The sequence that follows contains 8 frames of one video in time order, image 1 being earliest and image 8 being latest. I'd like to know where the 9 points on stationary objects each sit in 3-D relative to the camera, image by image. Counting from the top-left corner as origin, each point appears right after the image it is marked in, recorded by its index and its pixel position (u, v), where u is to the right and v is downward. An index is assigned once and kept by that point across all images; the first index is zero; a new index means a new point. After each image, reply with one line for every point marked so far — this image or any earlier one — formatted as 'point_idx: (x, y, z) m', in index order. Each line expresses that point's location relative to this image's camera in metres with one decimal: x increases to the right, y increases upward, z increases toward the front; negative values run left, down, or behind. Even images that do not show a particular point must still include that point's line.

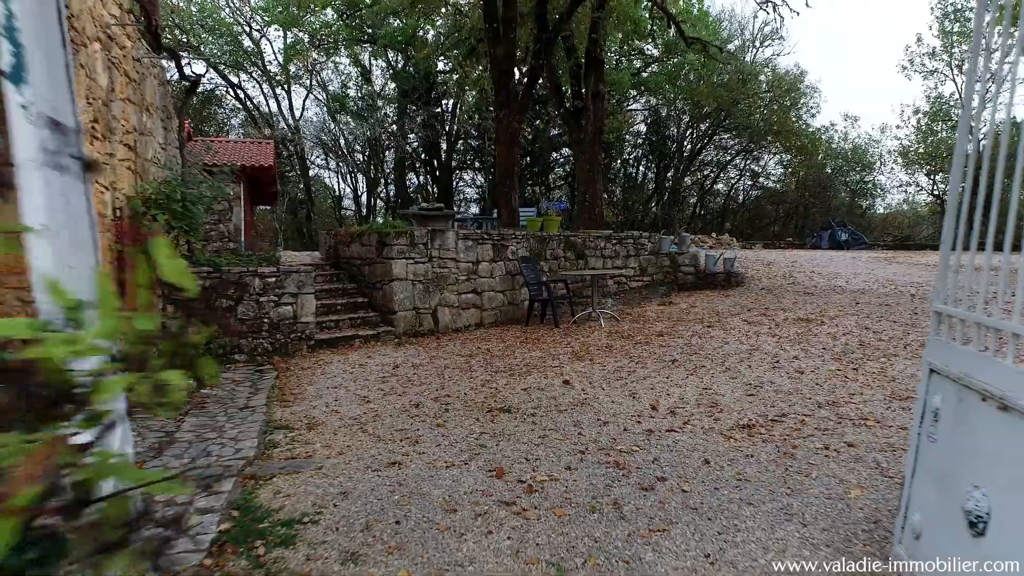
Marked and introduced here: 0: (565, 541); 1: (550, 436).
0: (+0.2, -0.8, +2.0) m
1: (+0.2, -0.7, +3.0) m
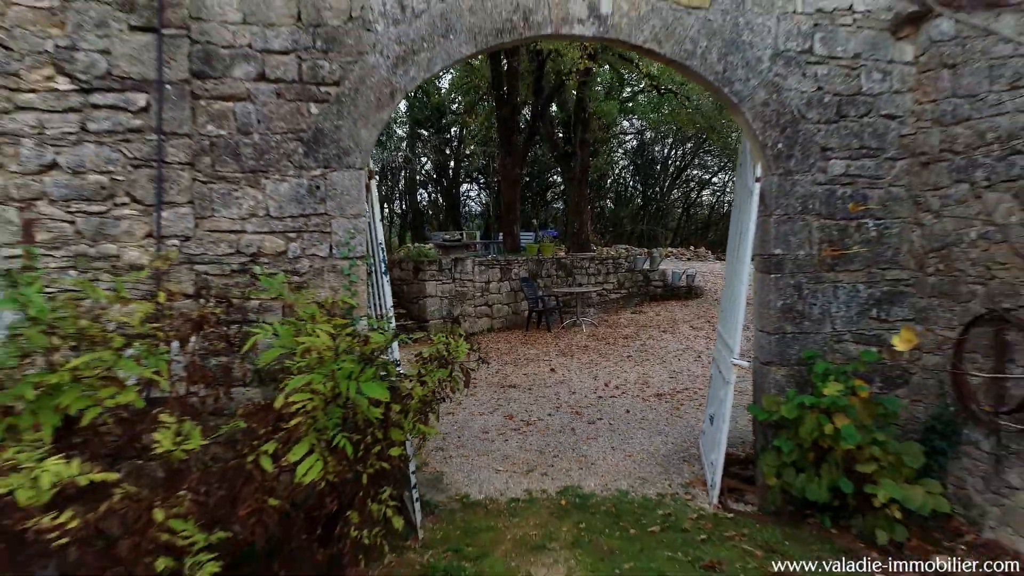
0: (+0.2, -1.0, +4.0) m
1: (+0.2, -0.9, +5.0) m
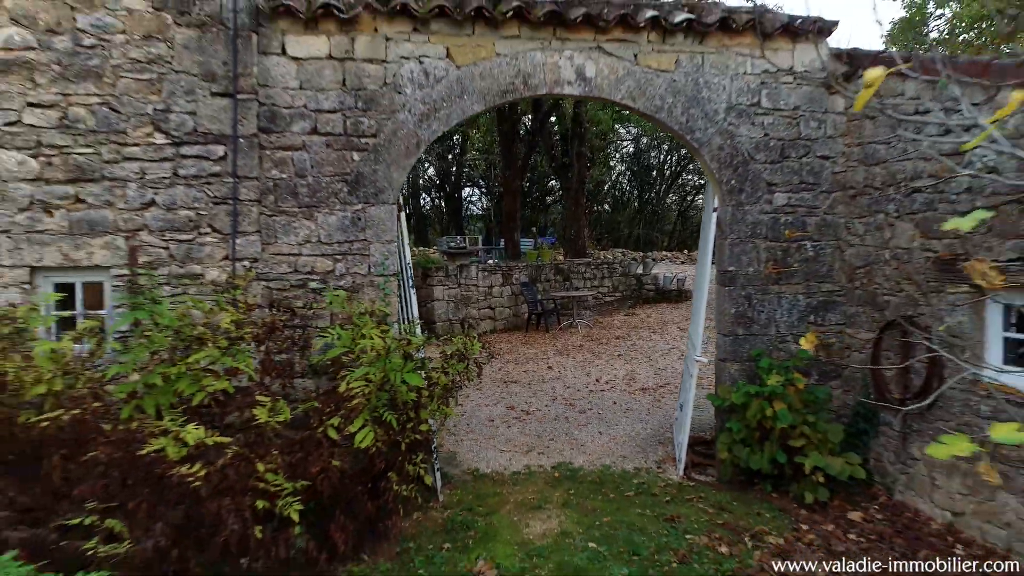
0: (+0.2, -1.0, +4.6) m
1: (+0.2, -0.9, +5.7) m
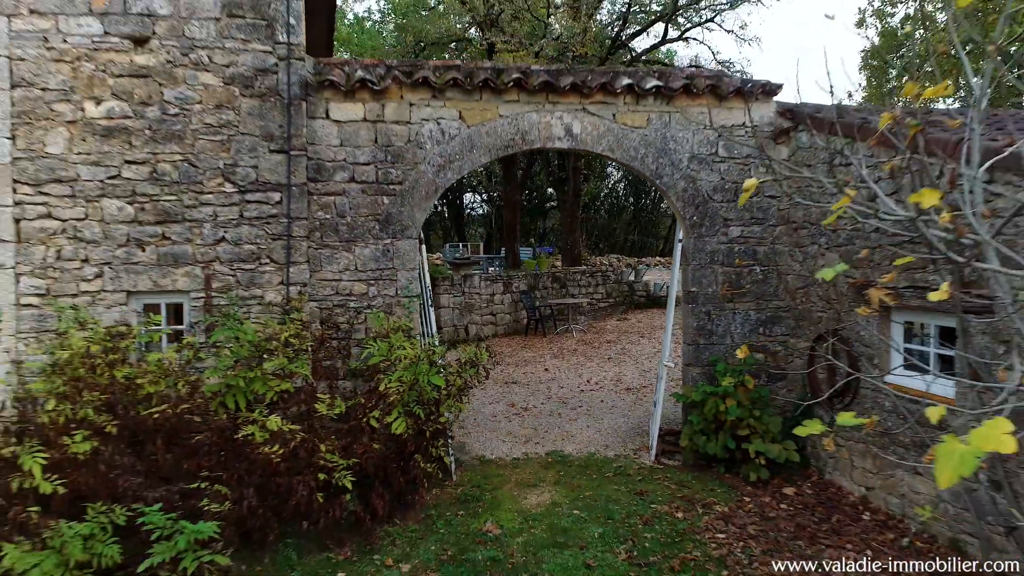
0: (+0.2, -1.1, +5.4) m
1: (+0.2, -1.0, +6.4) m
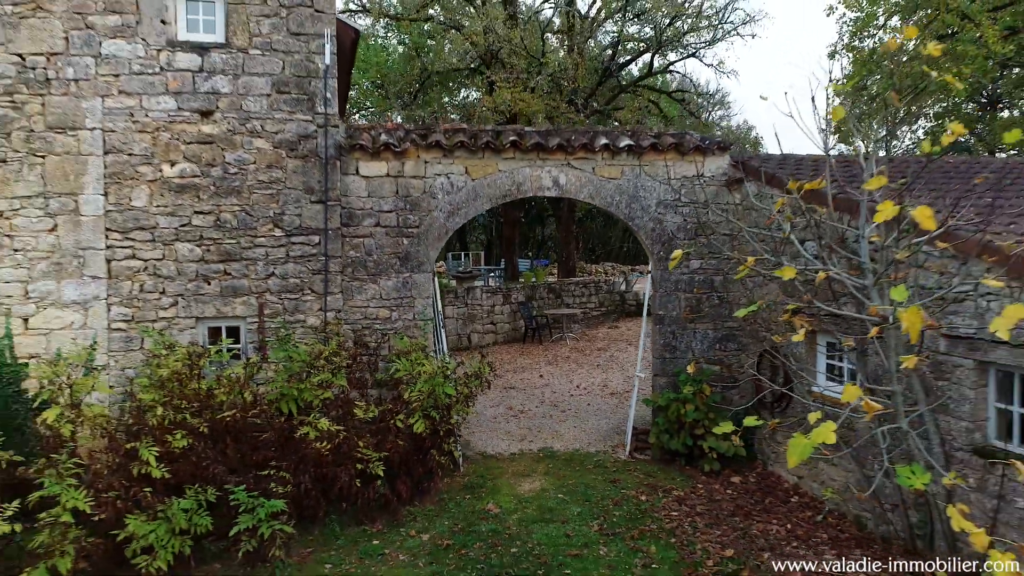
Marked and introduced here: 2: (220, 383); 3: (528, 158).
0: (+0.2, -1.3, +6.3) m
1: (+0.2, -1.2, +7.3) m
2: (-1.9, -0.6, +4.2) m
3: (+0.1, +1.0, +5.1) m
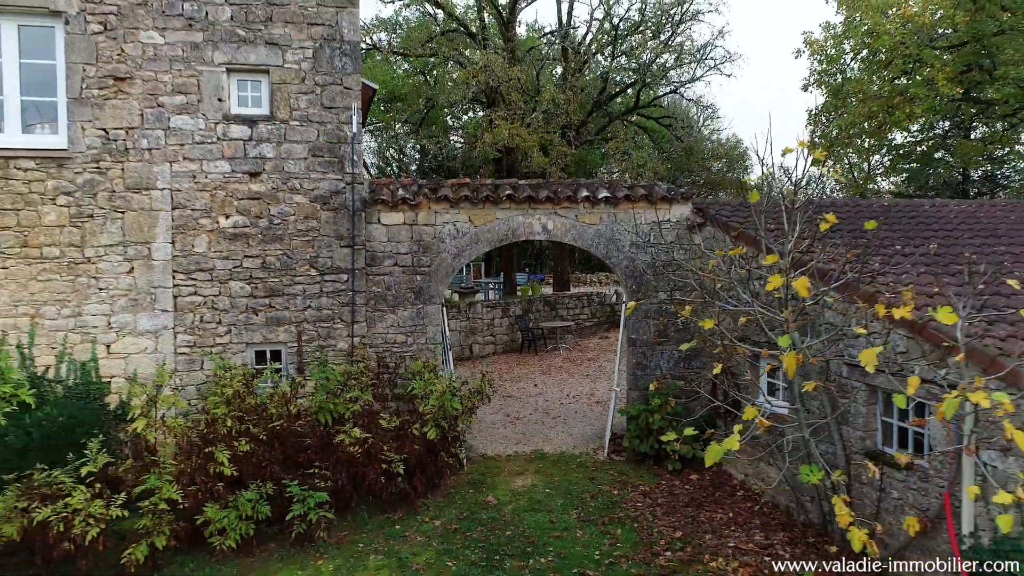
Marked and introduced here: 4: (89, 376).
0: (+0.2, -1.6, +7.3) m
1: (+0.2, -1.5, +8.3) m
2: (-1.9, -0.9, +5.2) m
3: (+0.1, +0.8, +6.1) m
4: (-3.6, -0.7, +5.4) m
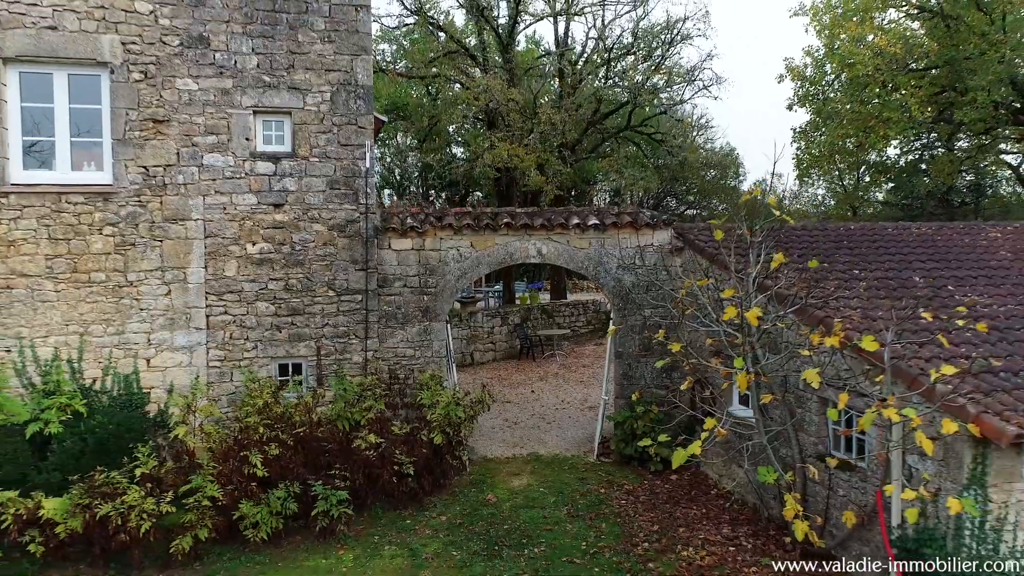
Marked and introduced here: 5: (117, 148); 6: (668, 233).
0: (+0.1, -1.8, +7.9) m
1: (+0.2, -1.7, +8.9) m
2: (-2.0, -1.1, +5.8) m
3: (+0.1, +0.6, +6.7) m
4: (-3.6, -0.9, +6.1) m
5: (-3.7, +1.3, +6.1) m
6: (+1.7, +0.6, +6.9) m
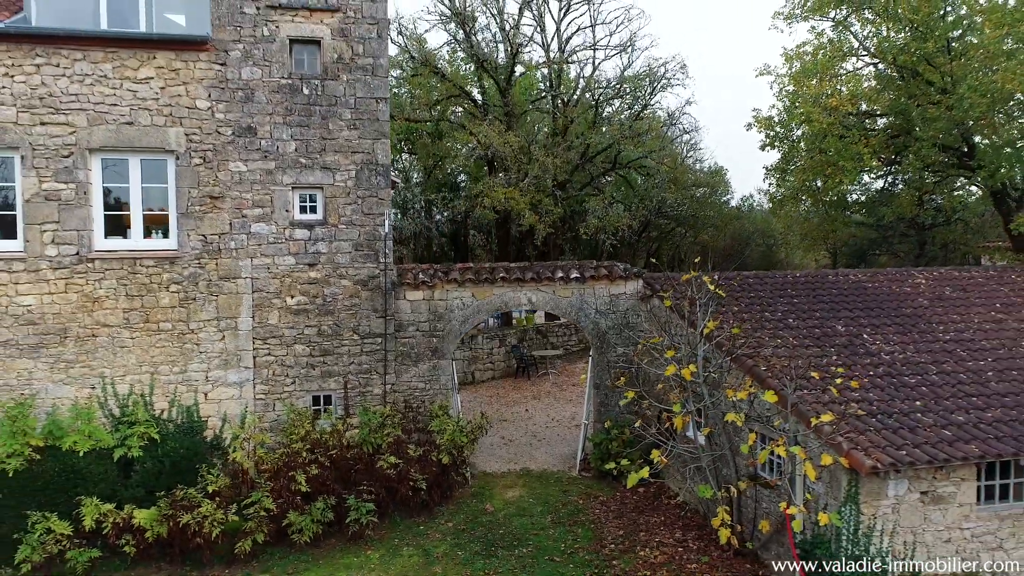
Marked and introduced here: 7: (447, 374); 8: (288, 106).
0: (+0.1, -2.3, +9.2) m
1: (+0.1, -2.2, +10.3) m
2: (-2.0, -1.6, +7.1) m
3: (0.0, 0.0, +8.1) m
4: (-3.7, -1.5, +7.4) m
5: (-3.8, +0.8, +7.4) m
6: (+1.6, +0.1, +8.2) m
7: (-0.8, -1.0, +8.0) m
8: (-2.6, +2.1, +7.5) m
